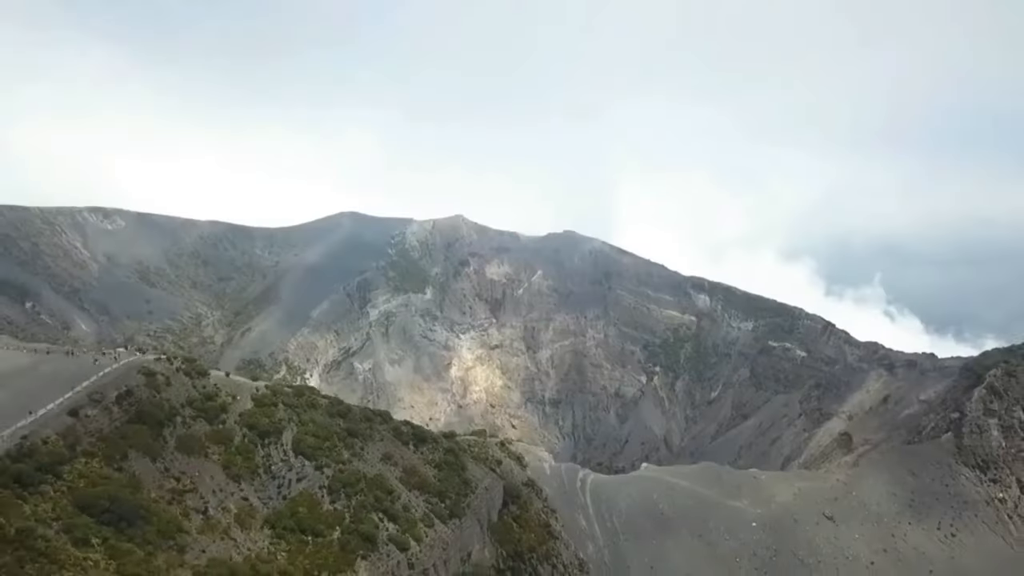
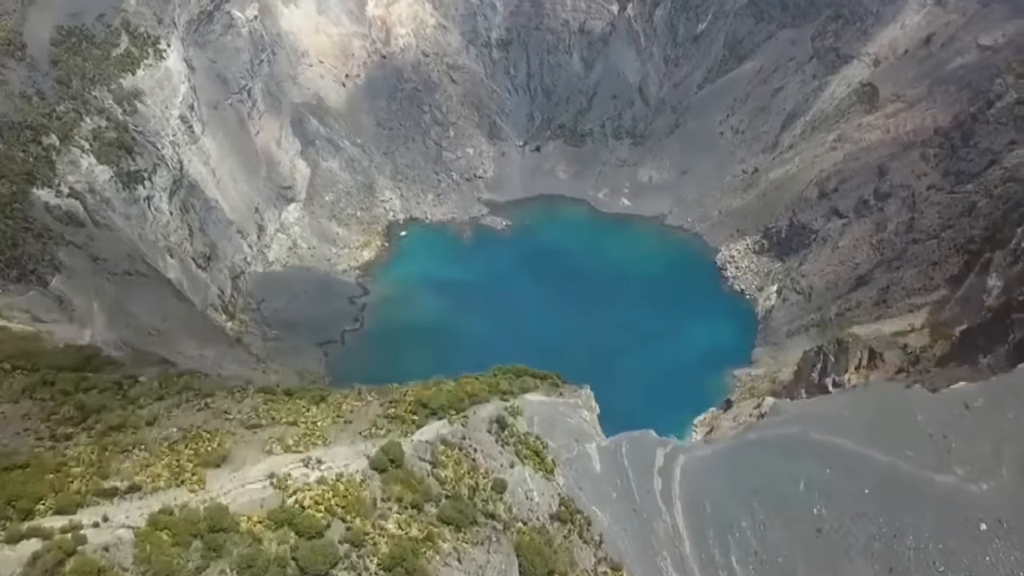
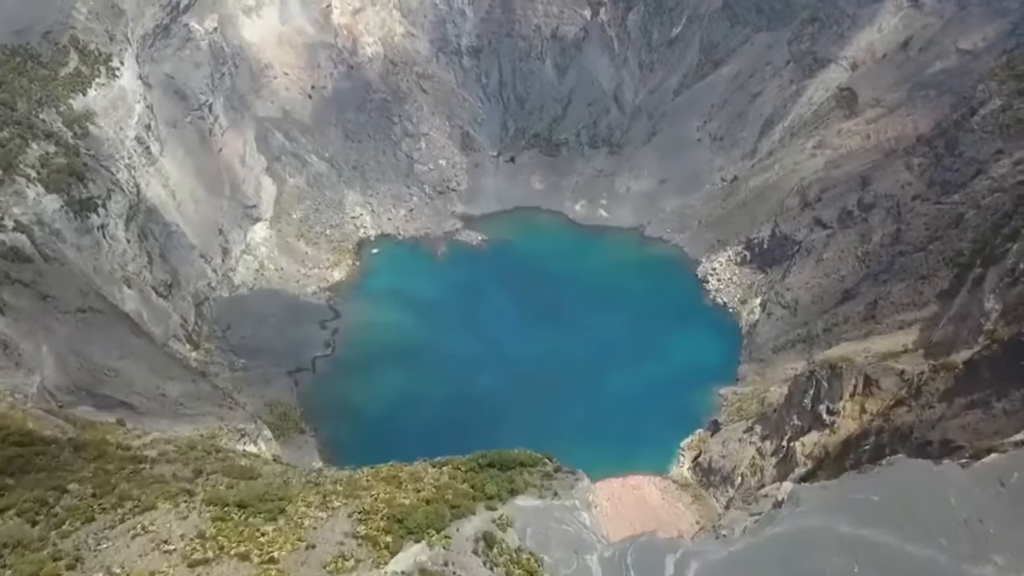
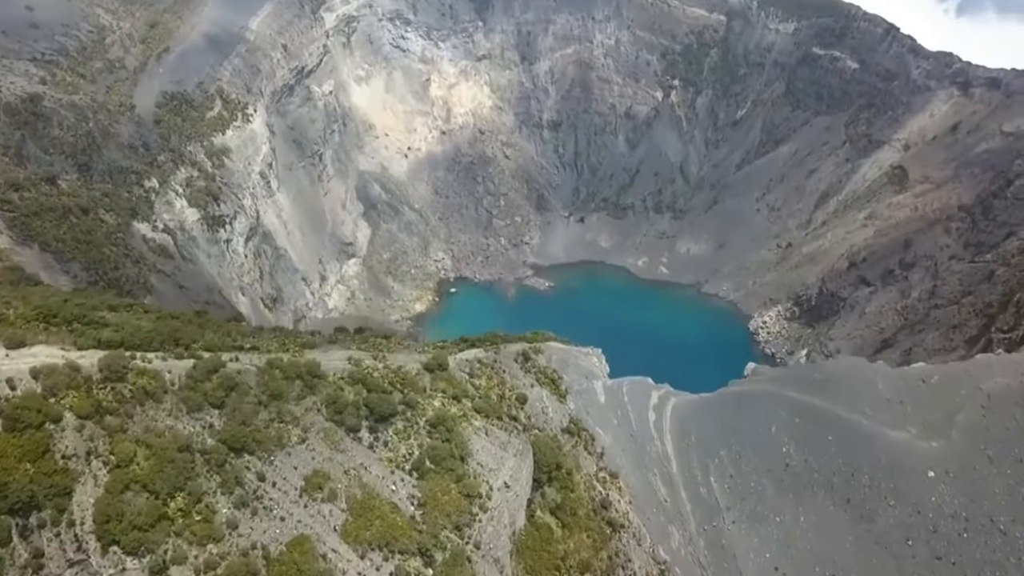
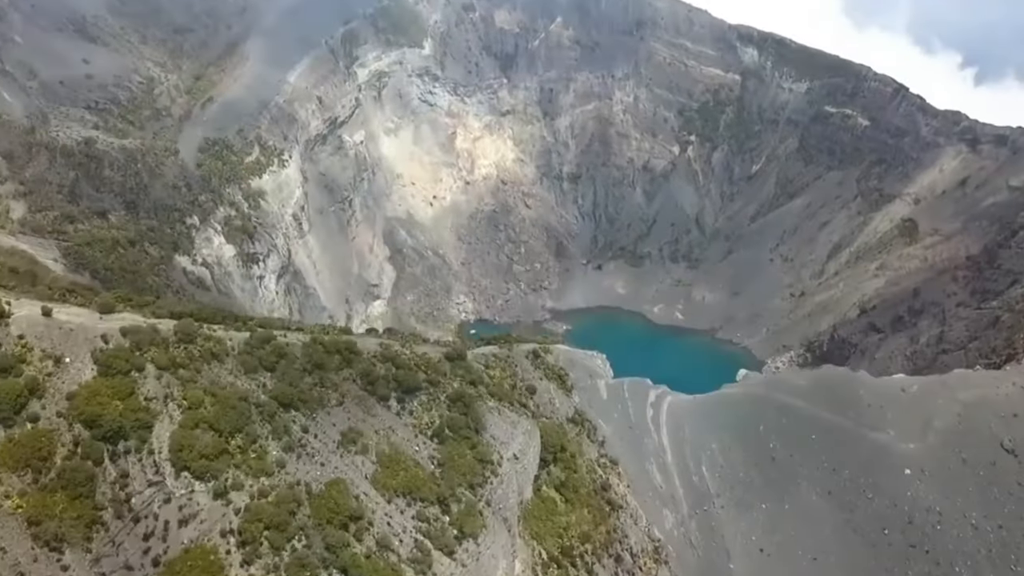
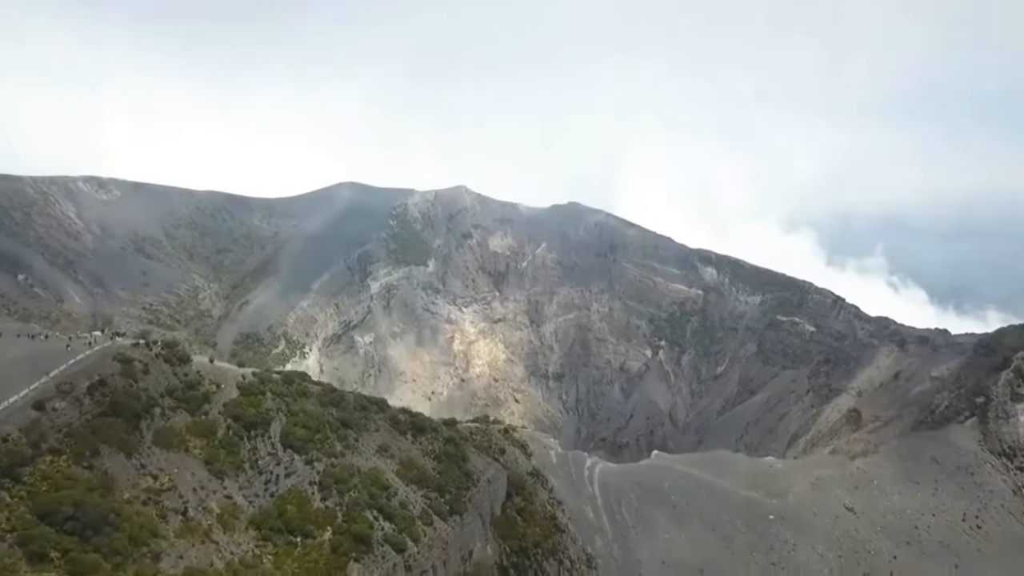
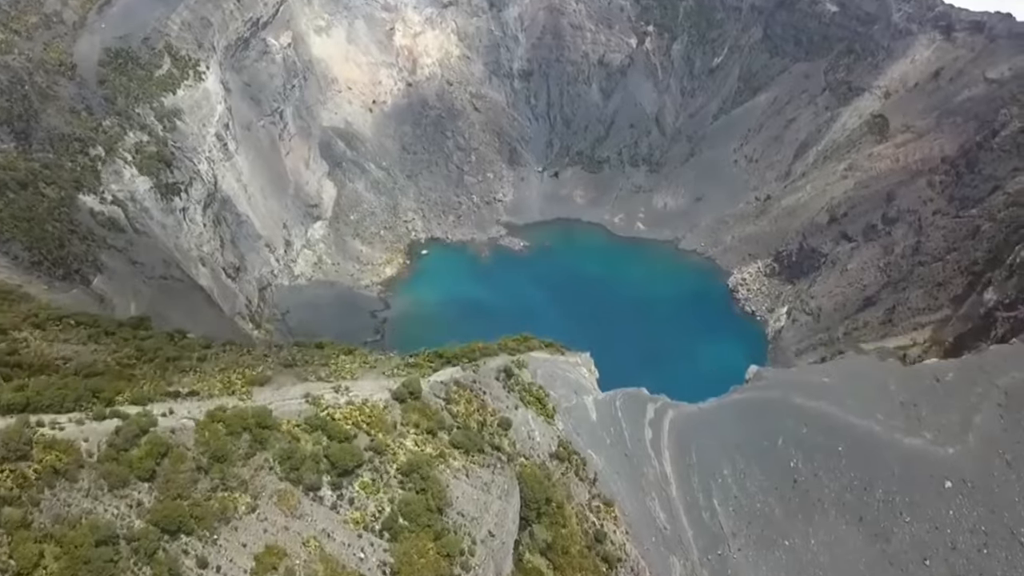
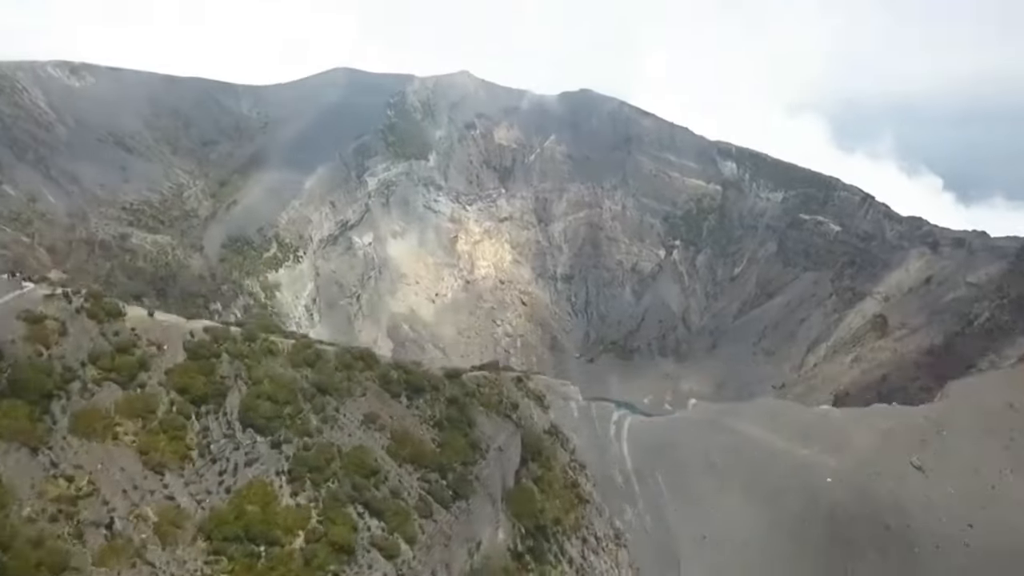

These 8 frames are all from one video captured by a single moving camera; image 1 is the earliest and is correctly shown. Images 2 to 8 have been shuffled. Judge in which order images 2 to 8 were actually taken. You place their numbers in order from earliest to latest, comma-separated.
6, 8, 5, 4, 7, 2, 3
